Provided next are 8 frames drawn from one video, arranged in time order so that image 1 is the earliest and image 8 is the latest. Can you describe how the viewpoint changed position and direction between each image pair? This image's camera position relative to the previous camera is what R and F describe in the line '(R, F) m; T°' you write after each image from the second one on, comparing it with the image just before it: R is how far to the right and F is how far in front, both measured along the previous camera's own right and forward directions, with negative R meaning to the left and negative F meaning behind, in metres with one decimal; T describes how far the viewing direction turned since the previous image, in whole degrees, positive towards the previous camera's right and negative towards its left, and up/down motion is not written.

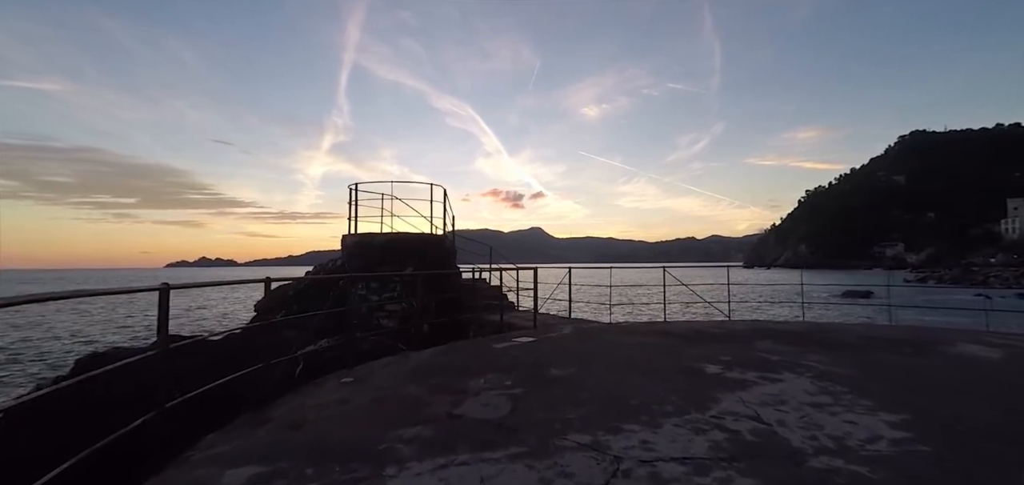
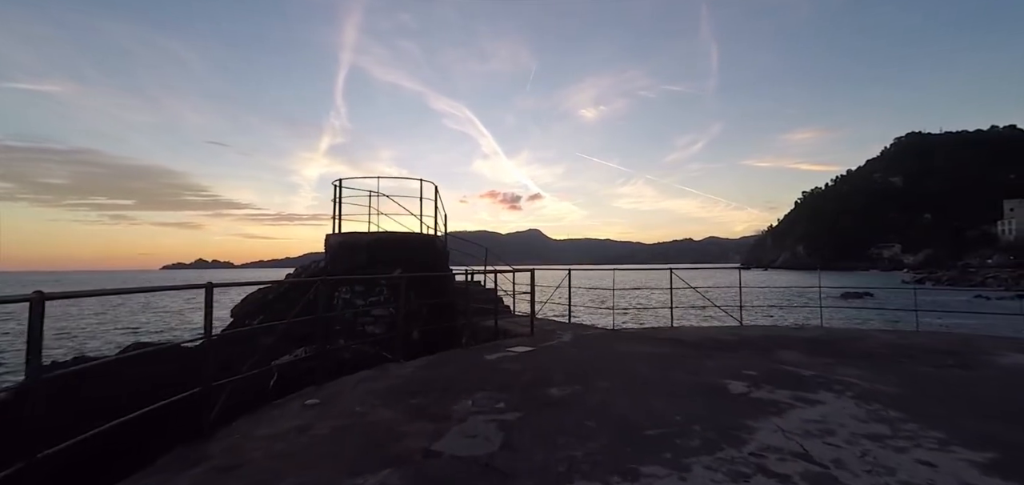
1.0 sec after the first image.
(0.0, +0.7) m; 0°
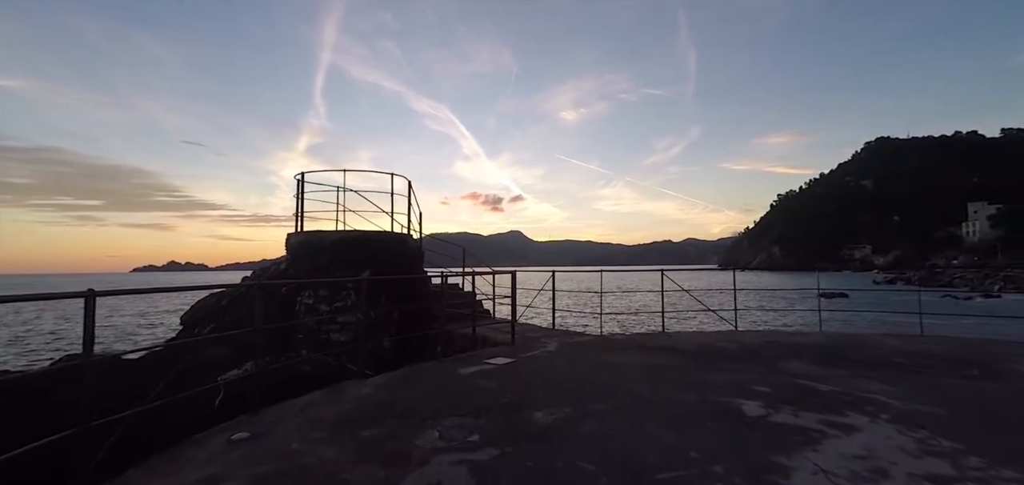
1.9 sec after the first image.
(0.0, +0.7) m; +2°
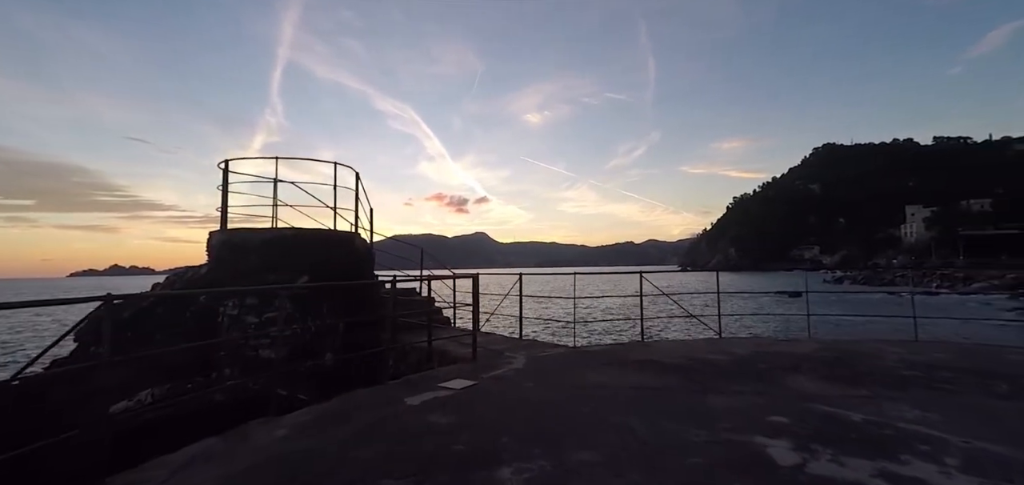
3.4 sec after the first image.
(+0.1, +1.0) m; +4°
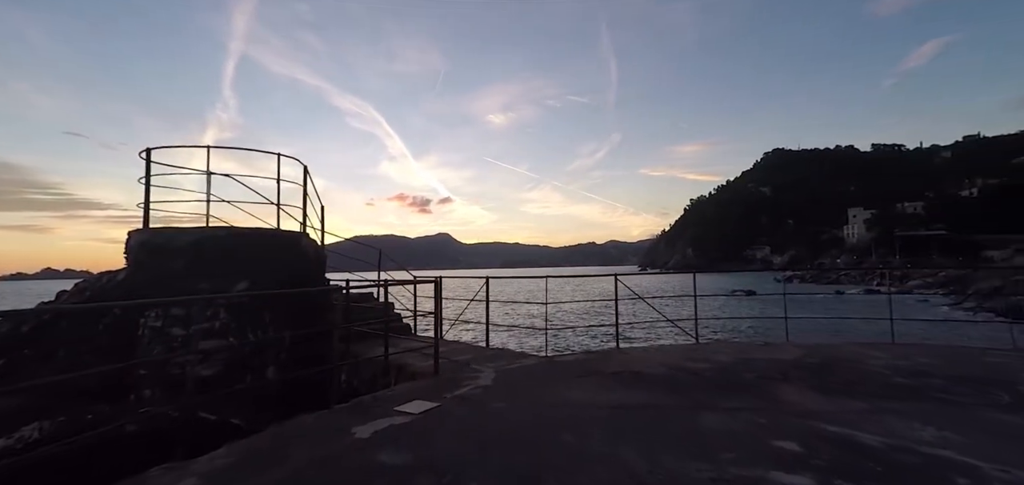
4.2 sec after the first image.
(0.0, +0.6) m; +5°
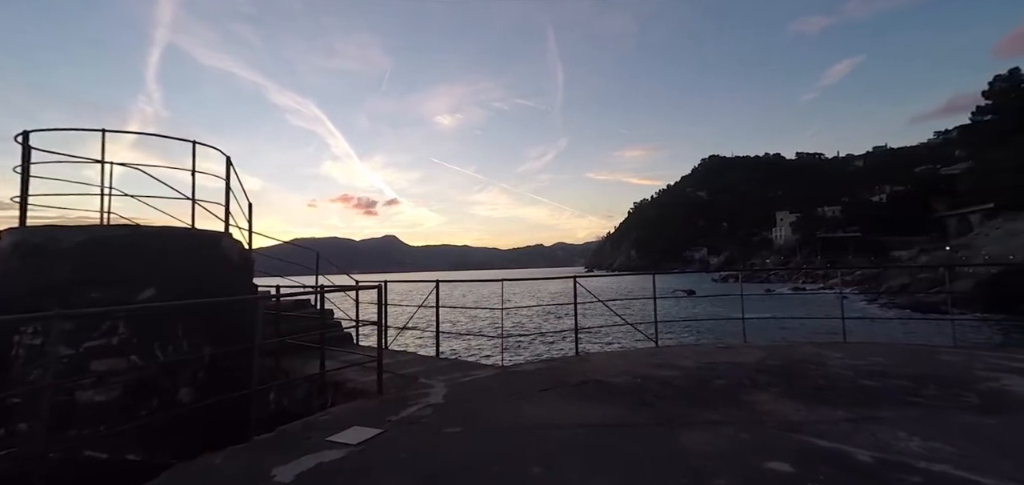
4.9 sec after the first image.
(-0.1, +0.5) m; +6°
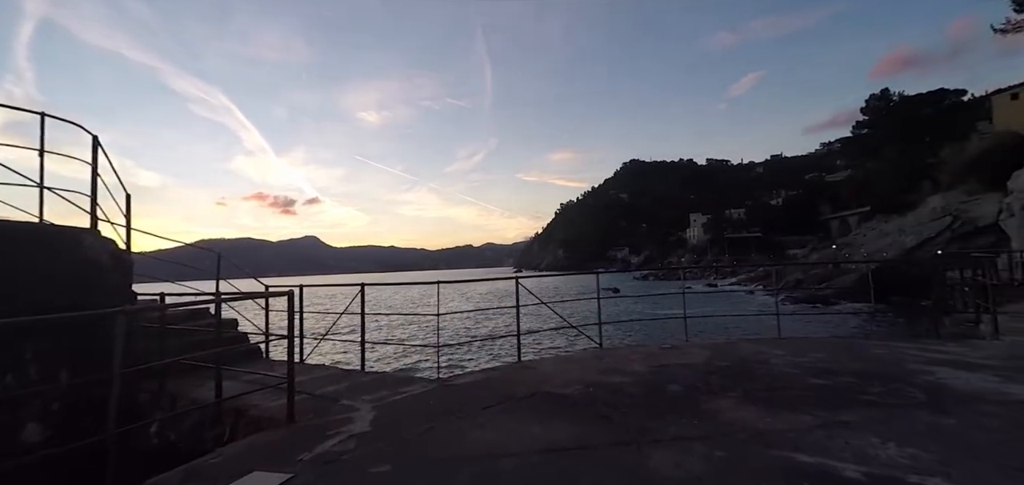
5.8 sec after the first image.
(-0.1, +0.6) m; +9°
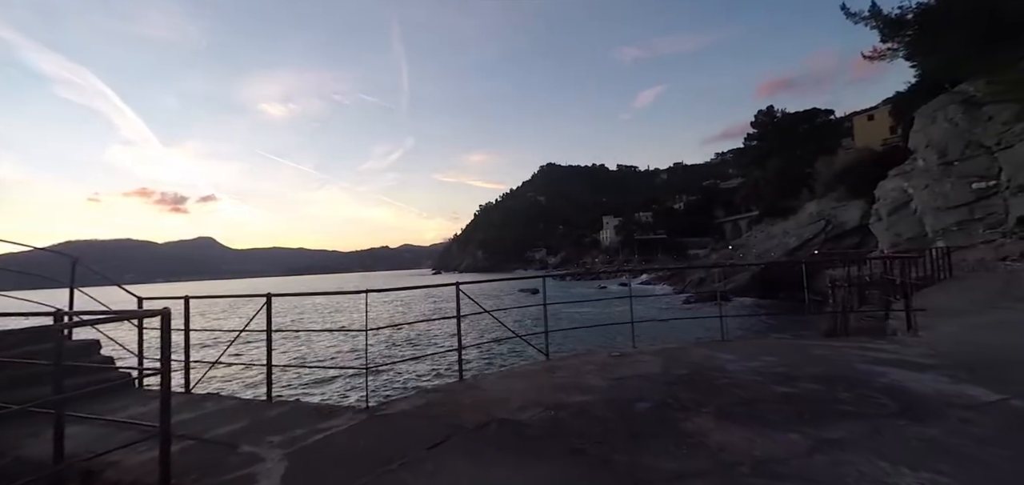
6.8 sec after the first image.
(-0.3, +0.7) m; +10°
